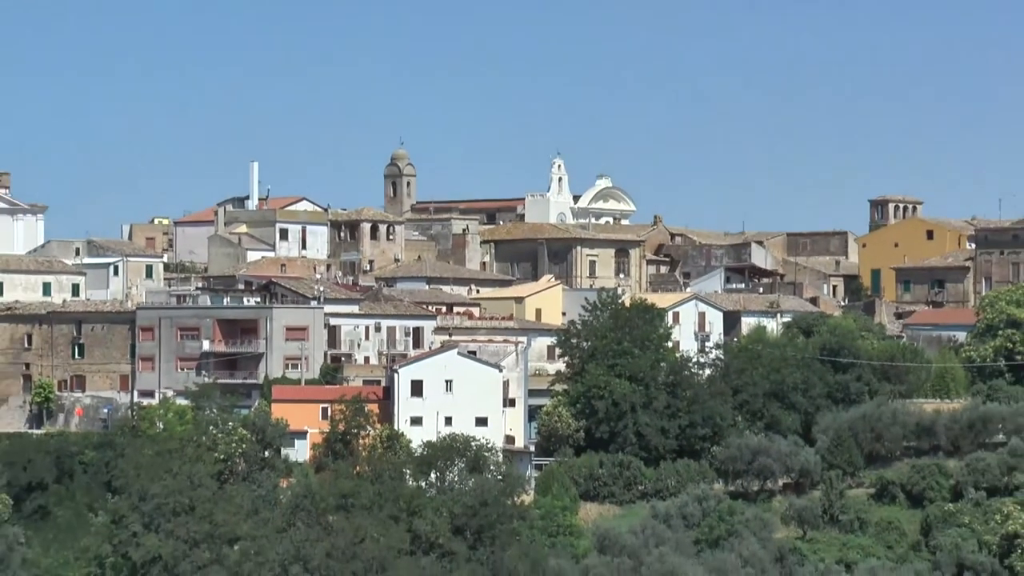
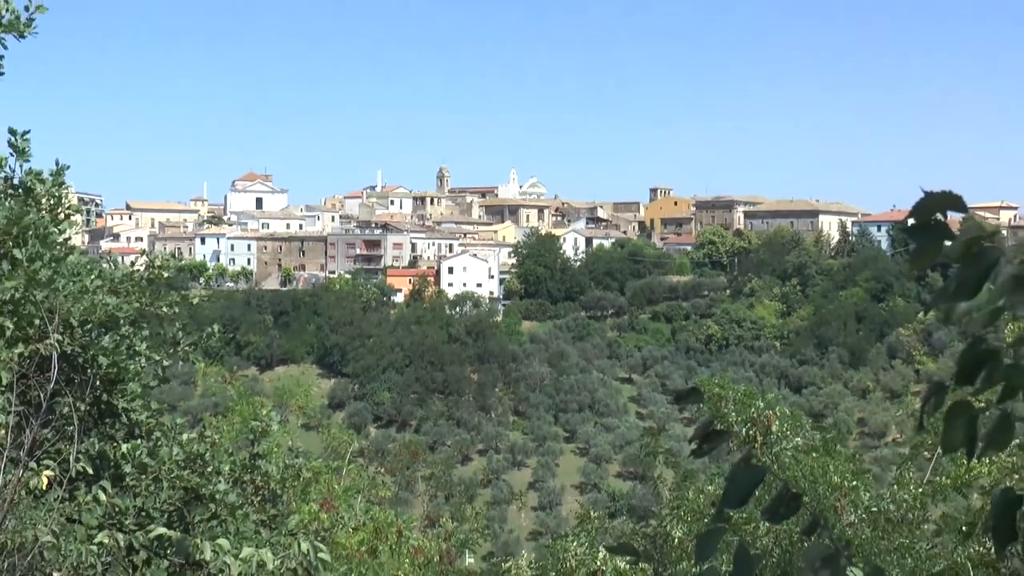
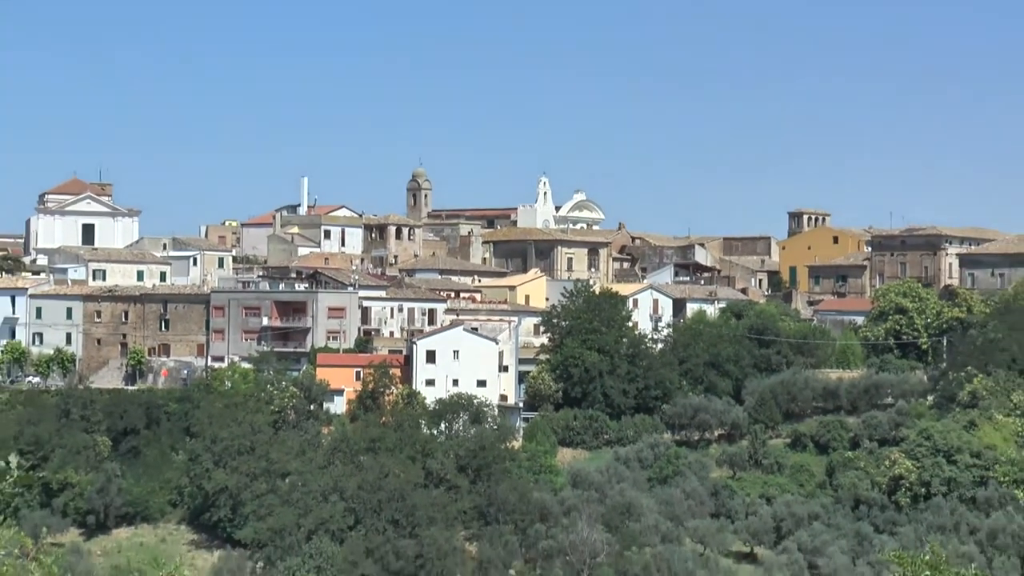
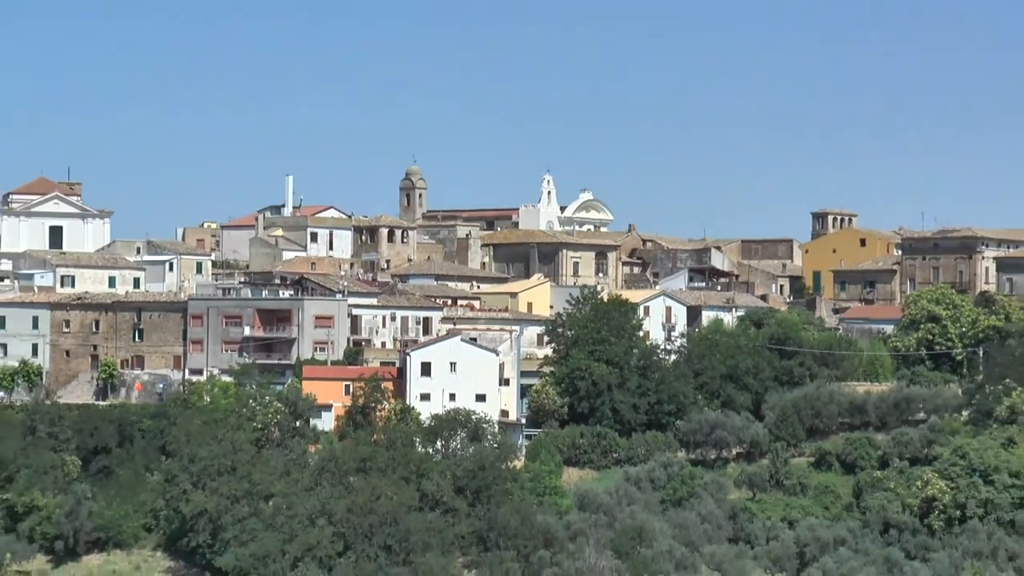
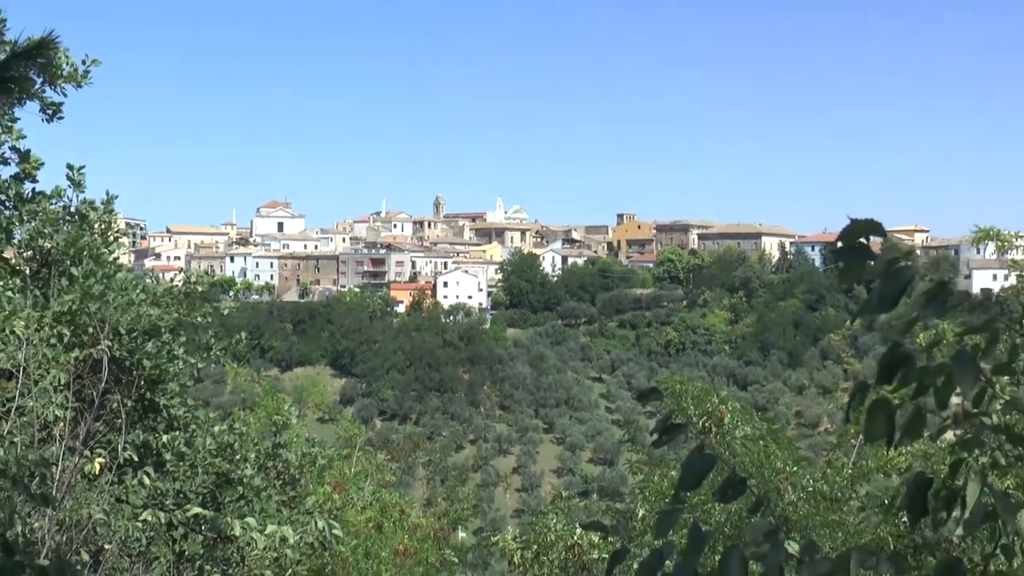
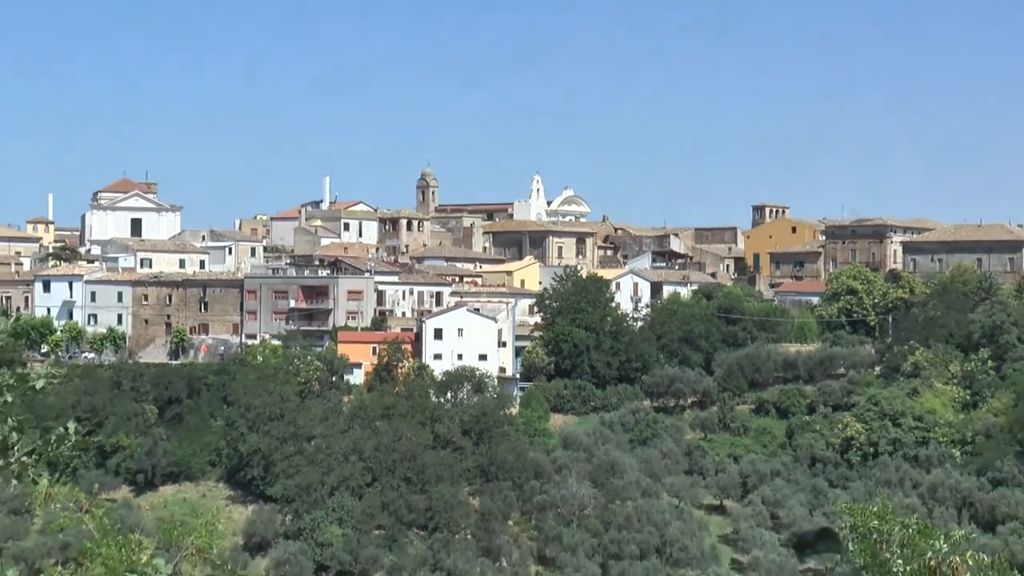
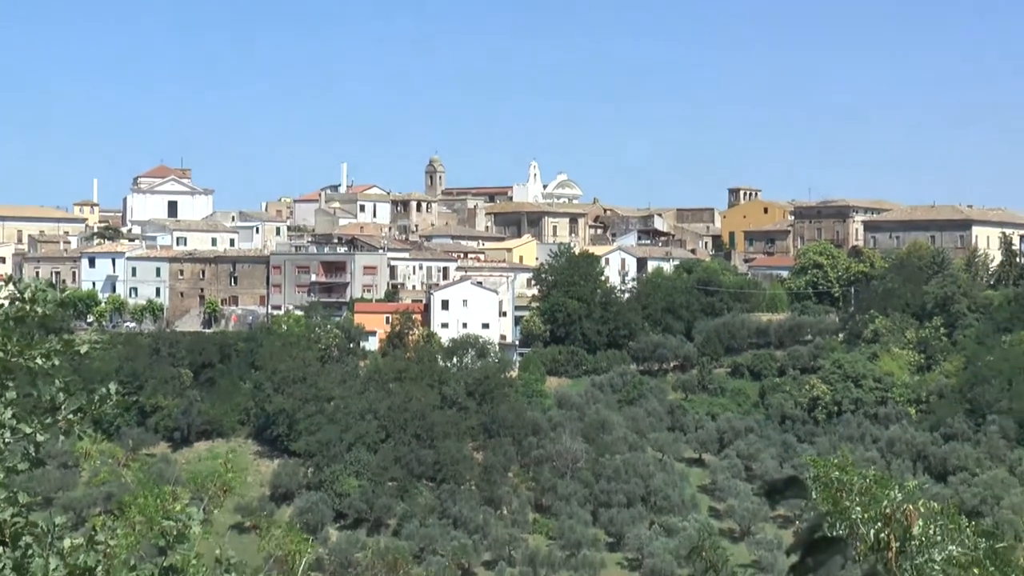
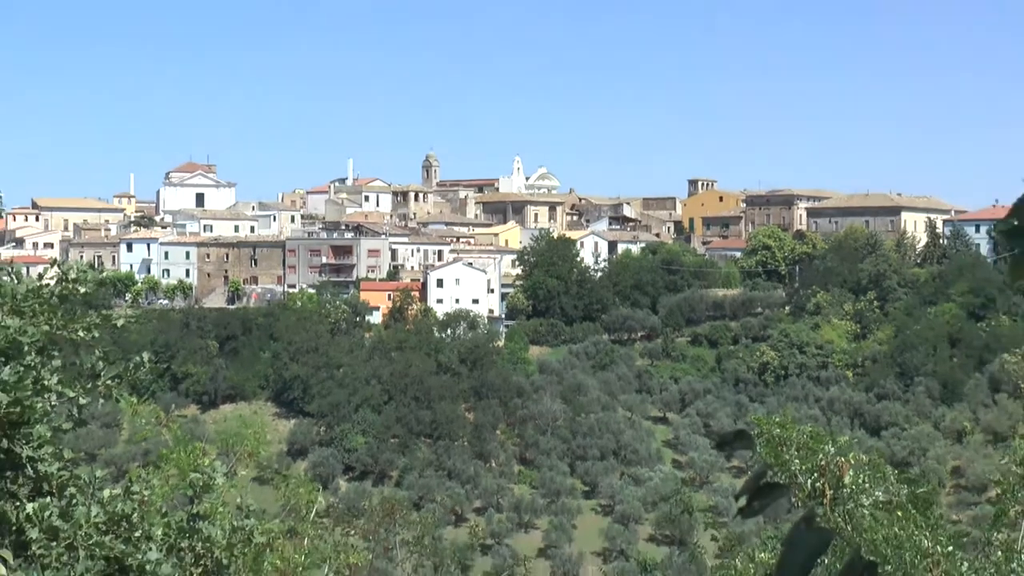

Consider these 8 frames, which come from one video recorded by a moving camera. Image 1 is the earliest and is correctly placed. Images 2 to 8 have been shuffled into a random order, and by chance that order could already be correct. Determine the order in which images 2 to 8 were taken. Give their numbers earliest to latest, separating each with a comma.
4, 3, 6, 7, 8, 2, 5
